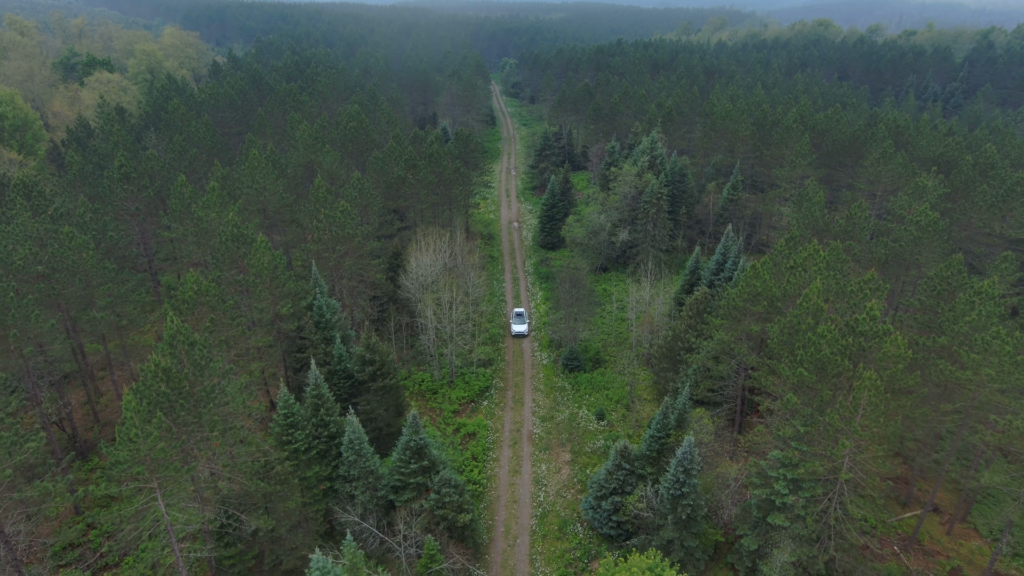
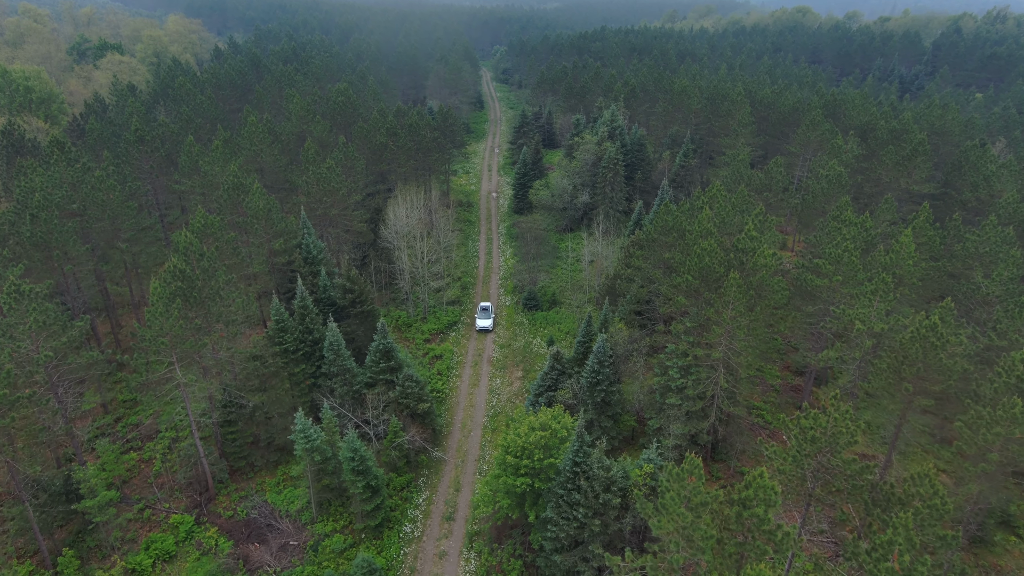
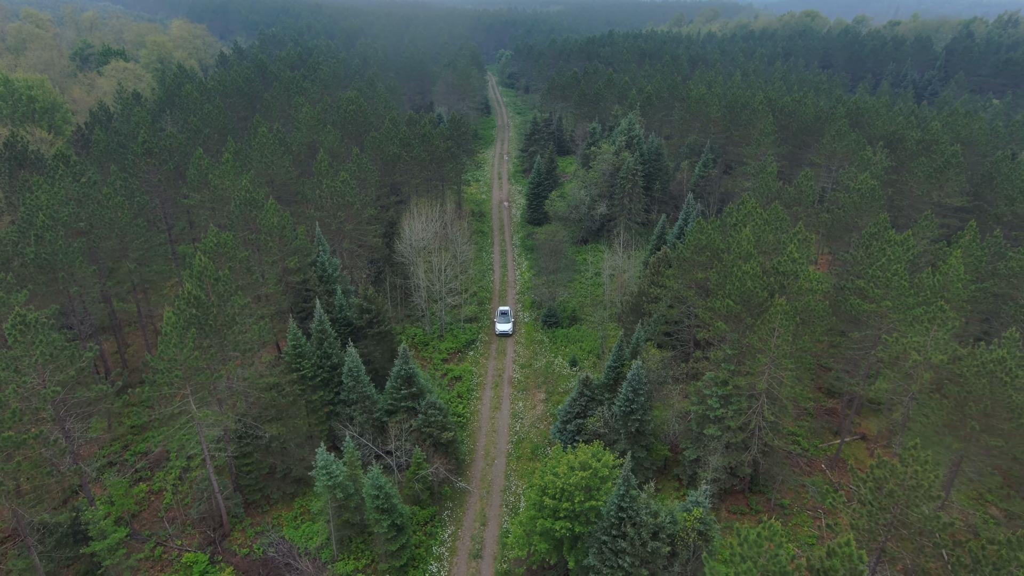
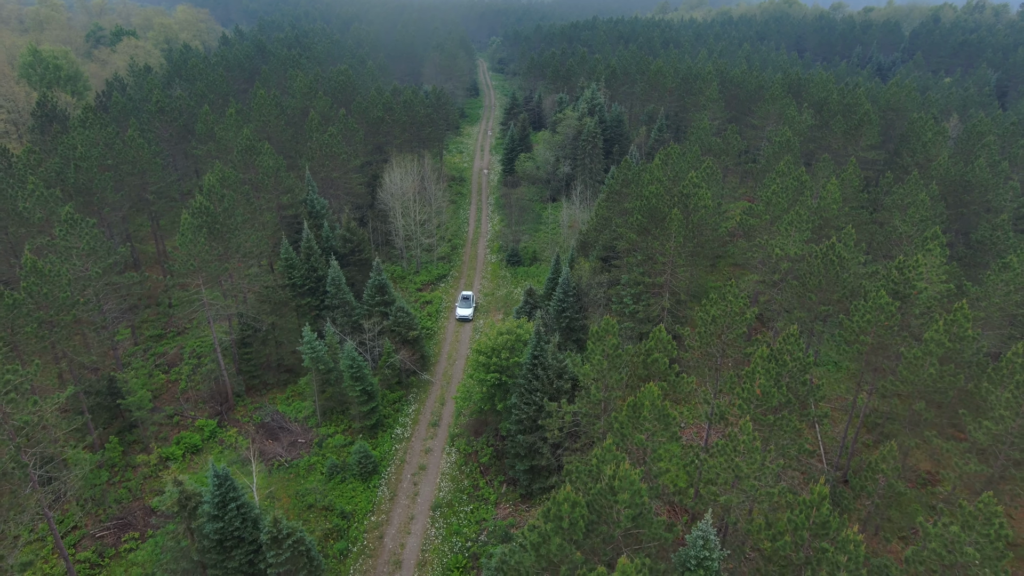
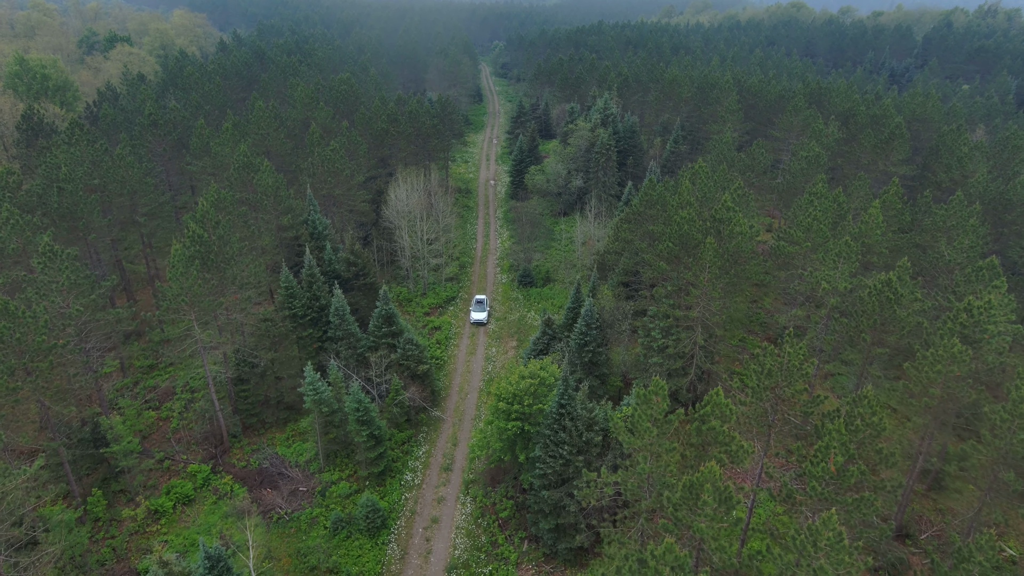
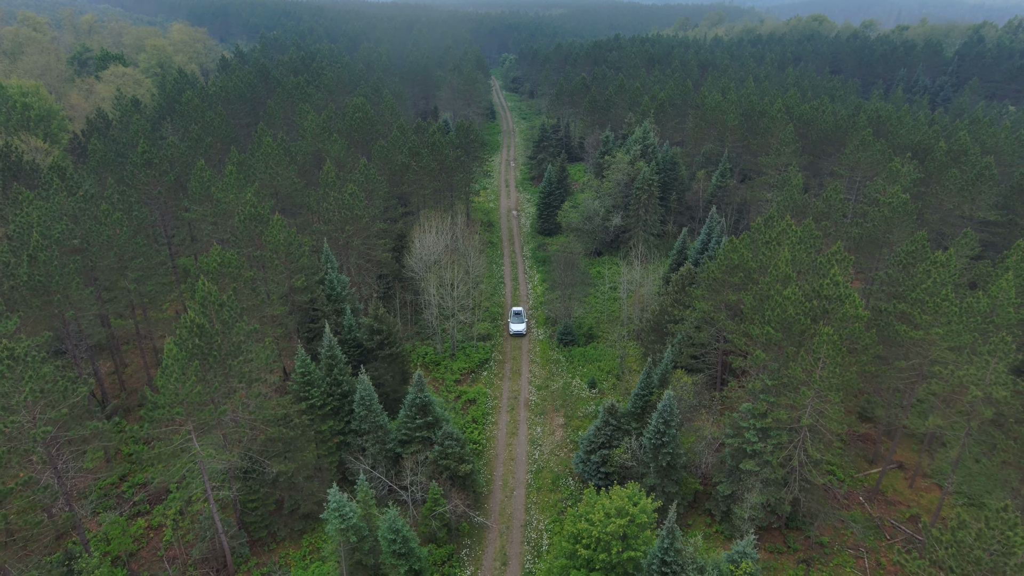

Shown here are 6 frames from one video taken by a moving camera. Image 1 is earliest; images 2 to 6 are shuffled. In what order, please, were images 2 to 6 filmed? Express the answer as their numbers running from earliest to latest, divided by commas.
6, 3, 2, 5, 4
